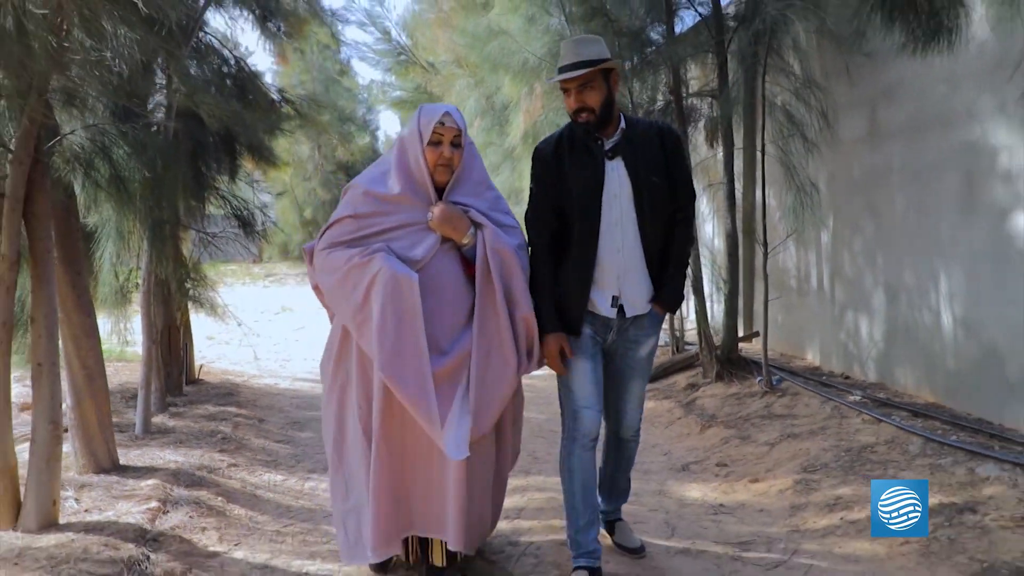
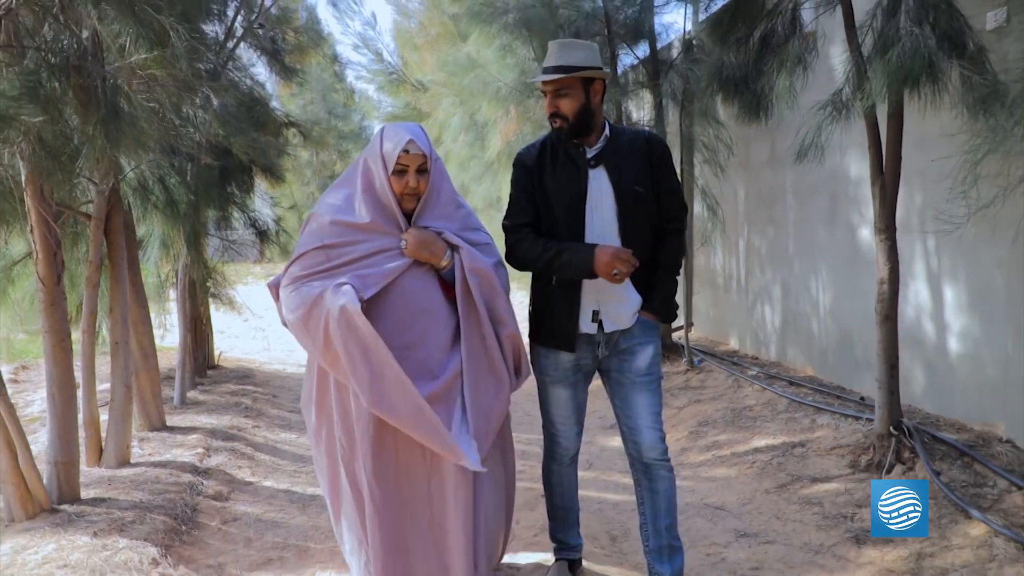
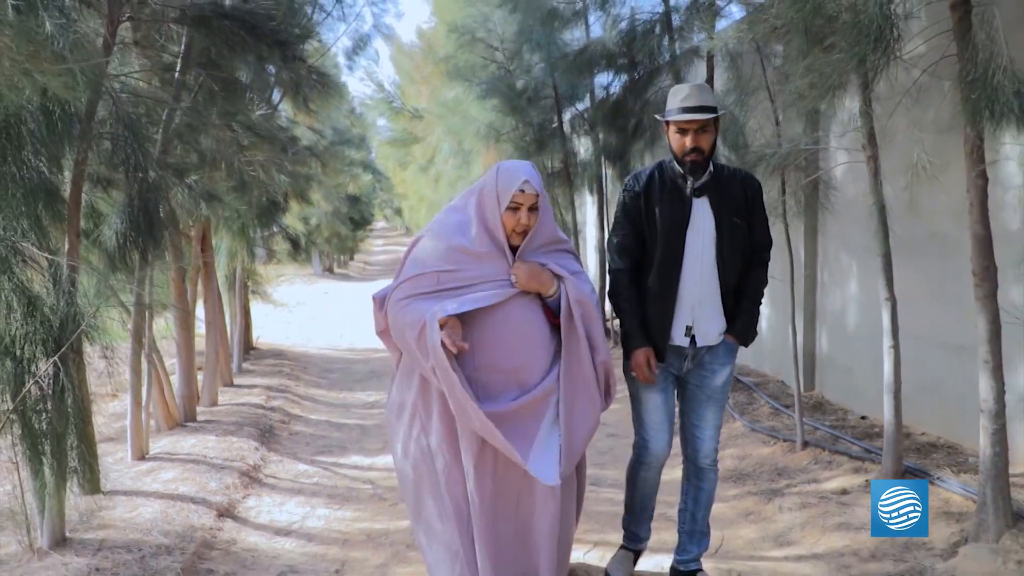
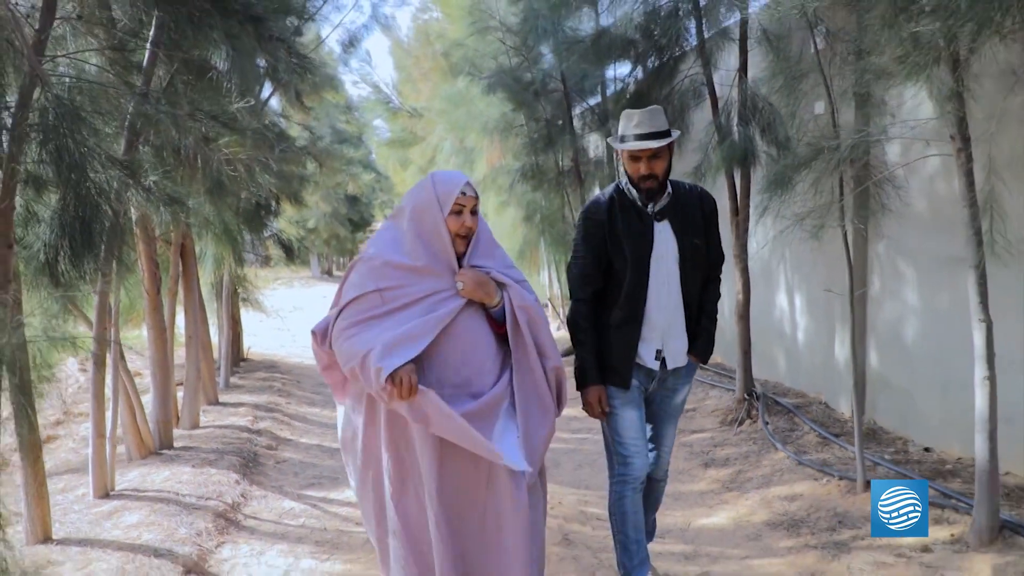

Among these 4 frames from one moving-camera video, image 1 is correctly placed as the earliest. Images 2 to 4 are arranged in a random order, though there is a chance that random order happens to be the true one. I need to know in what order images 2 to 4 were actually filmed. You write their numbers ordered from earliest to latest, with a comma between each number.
2, 4, 3
